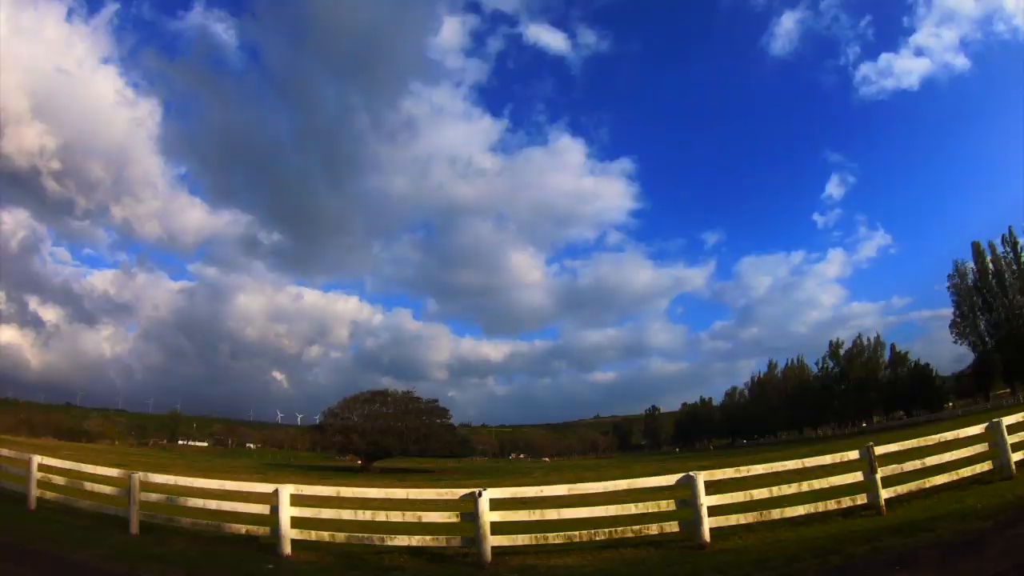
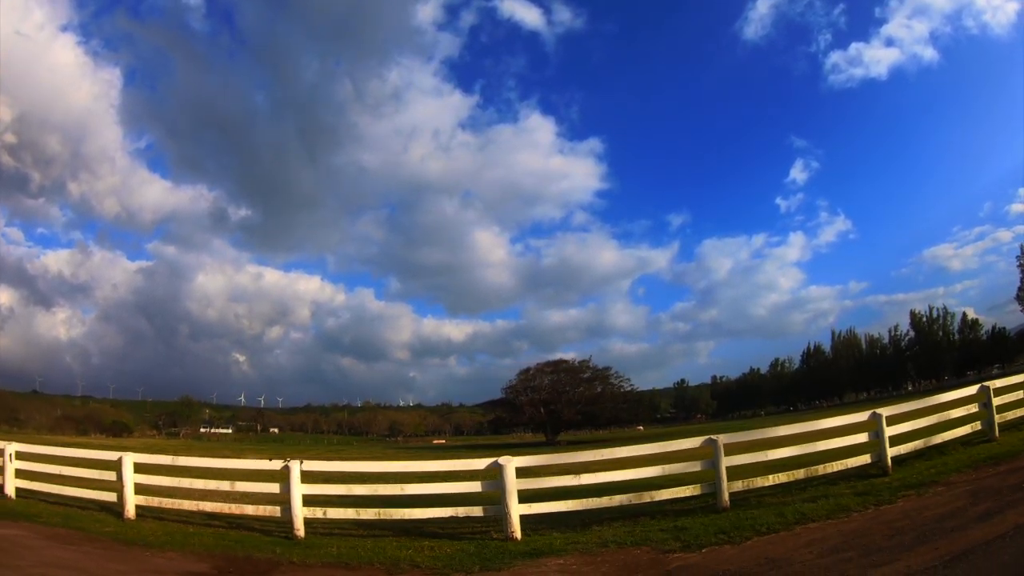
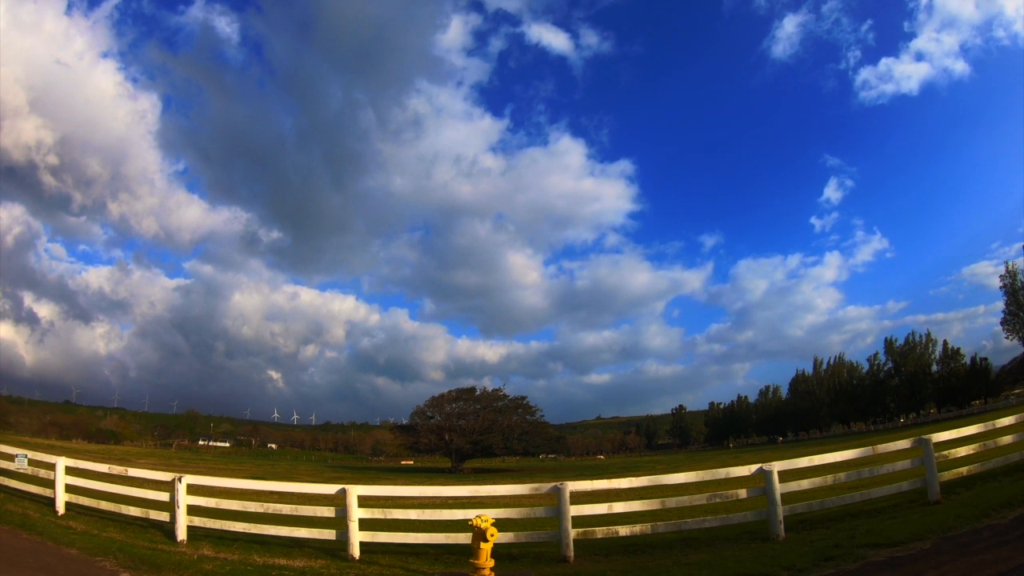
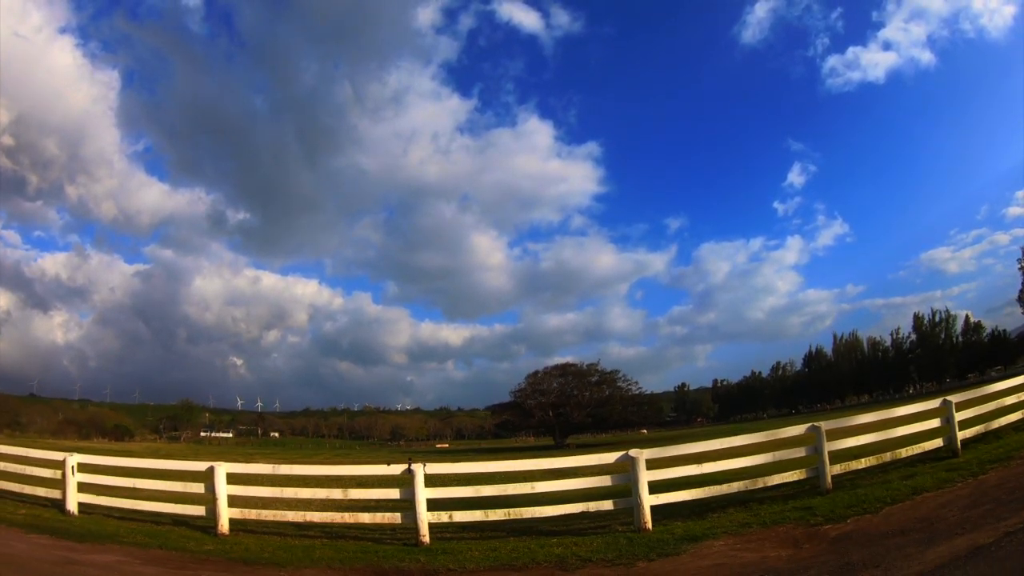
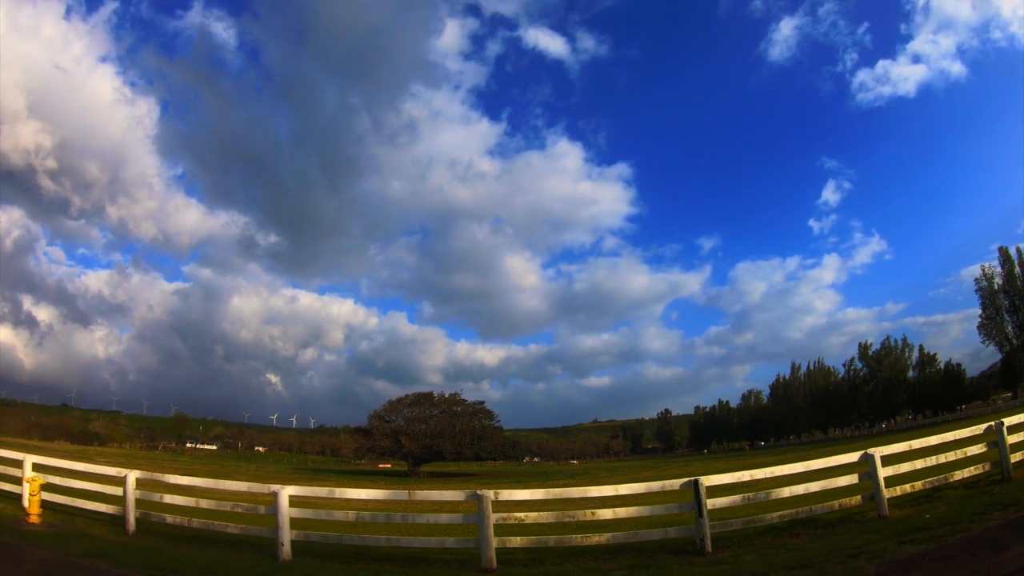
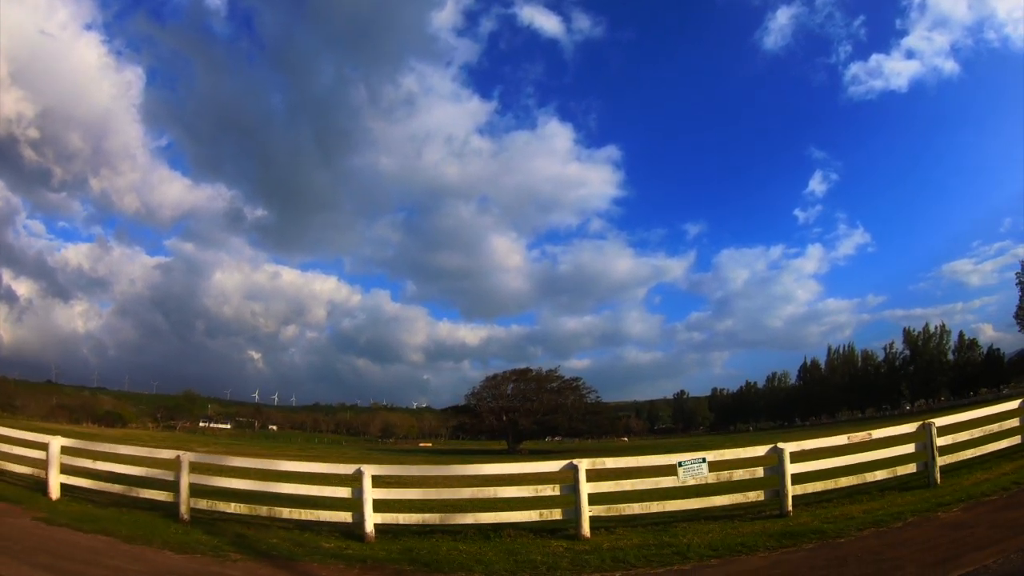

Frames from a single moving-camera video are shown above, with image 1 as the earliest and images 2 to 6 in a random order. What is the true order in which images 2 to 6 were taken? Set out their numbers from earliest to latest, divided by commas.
5, 3, 6, 2, 4
